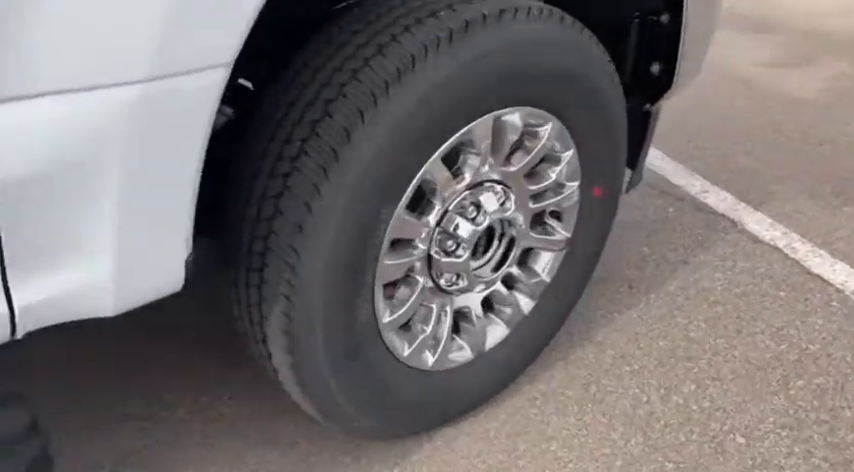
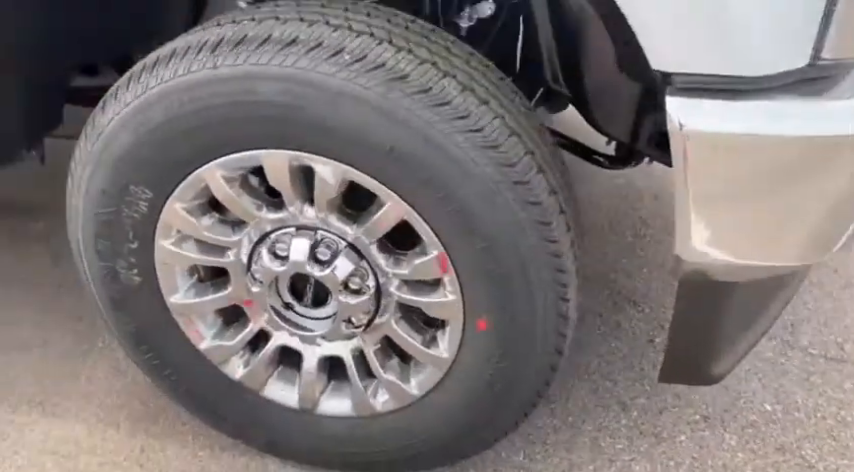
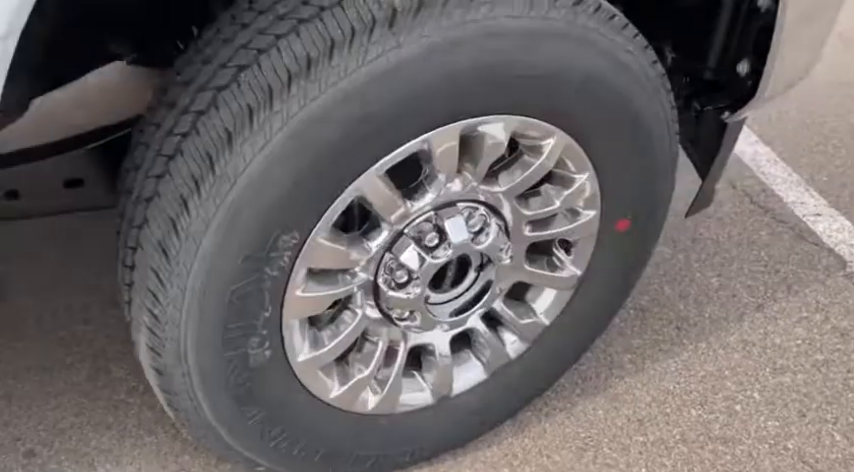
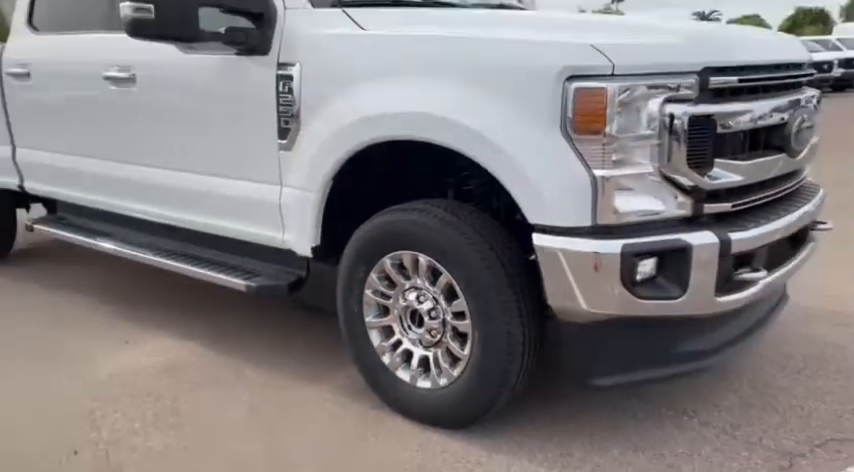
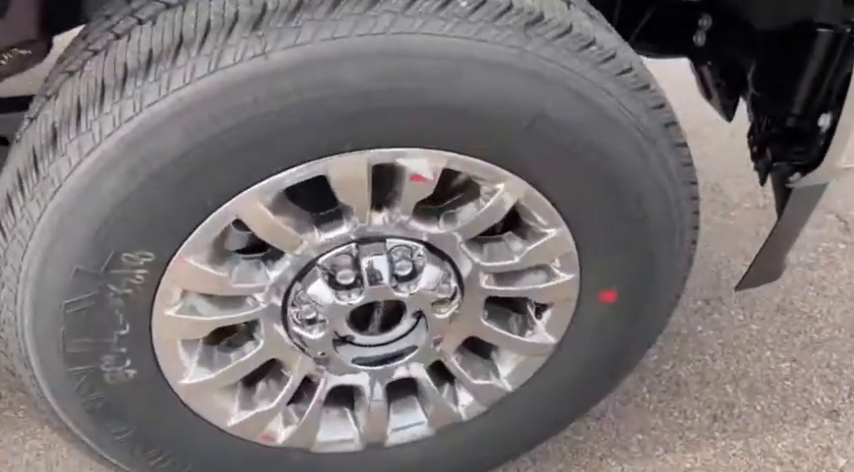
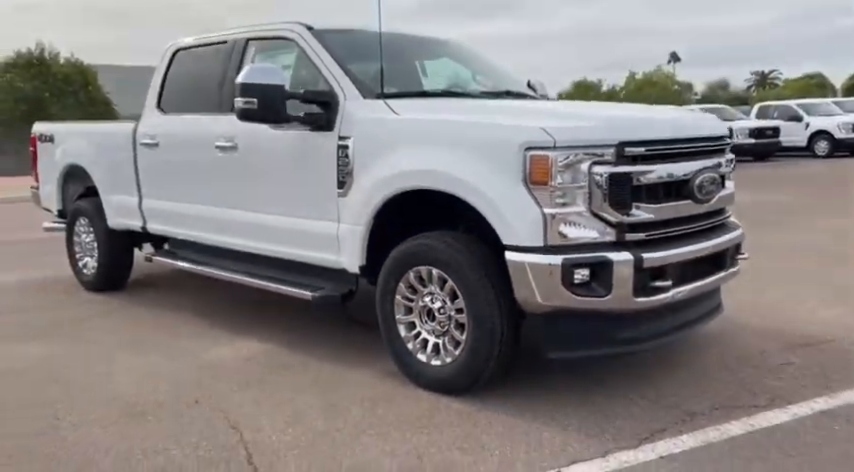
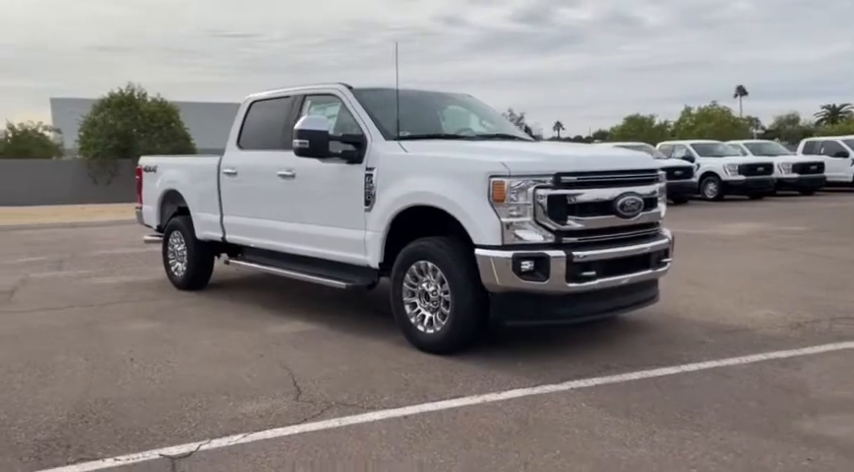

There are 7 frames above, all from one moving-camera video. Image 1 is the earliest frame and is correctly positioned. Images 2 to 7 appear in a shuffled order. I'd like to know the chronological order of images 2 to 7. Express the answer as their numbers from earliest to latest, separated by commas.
3, 5, 2, 4, 6, 7
